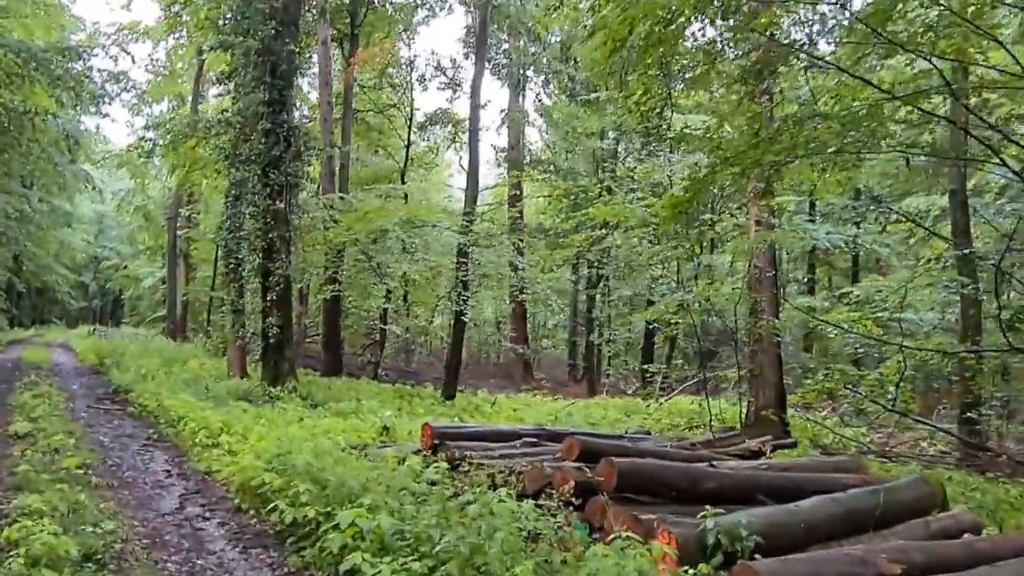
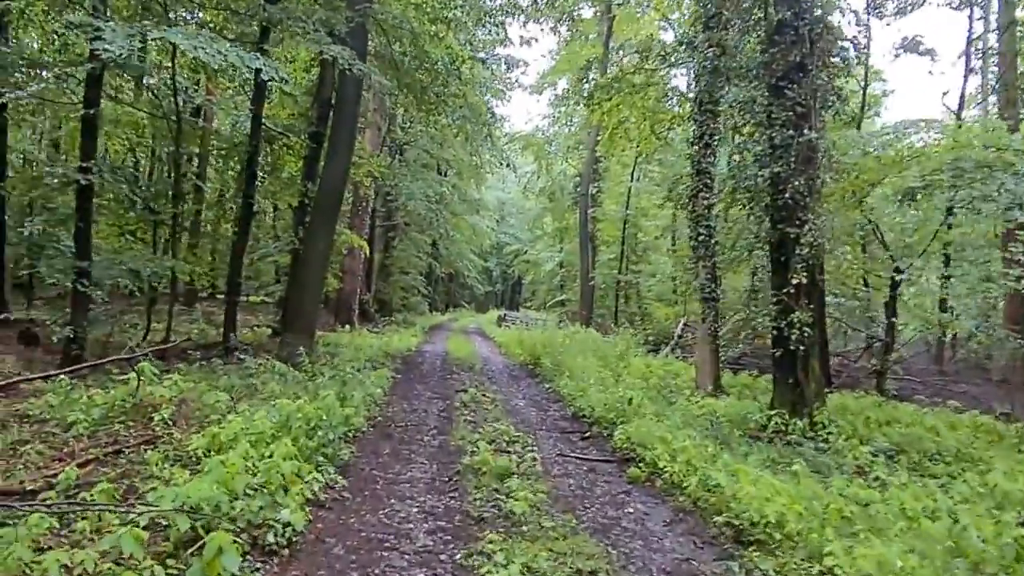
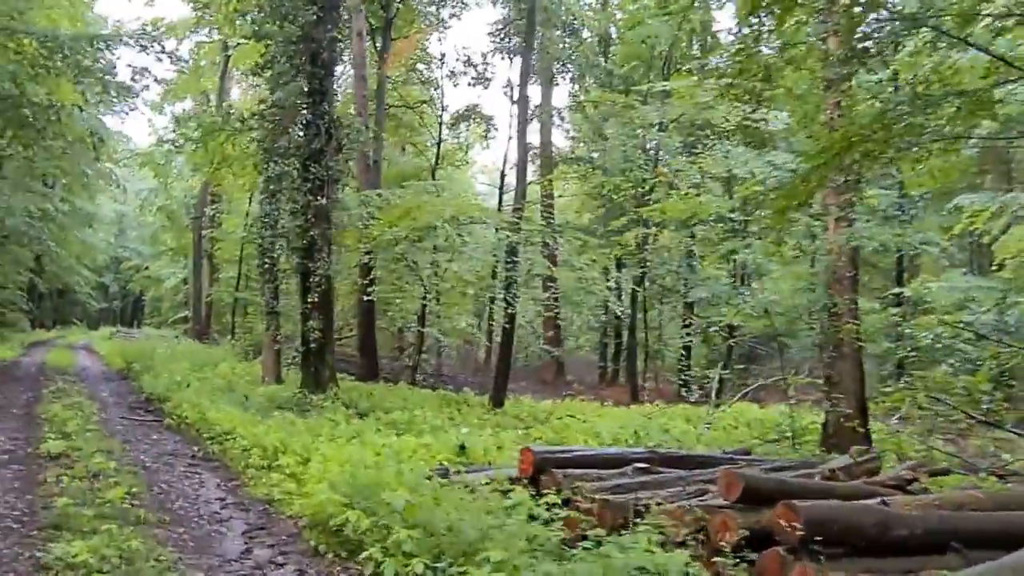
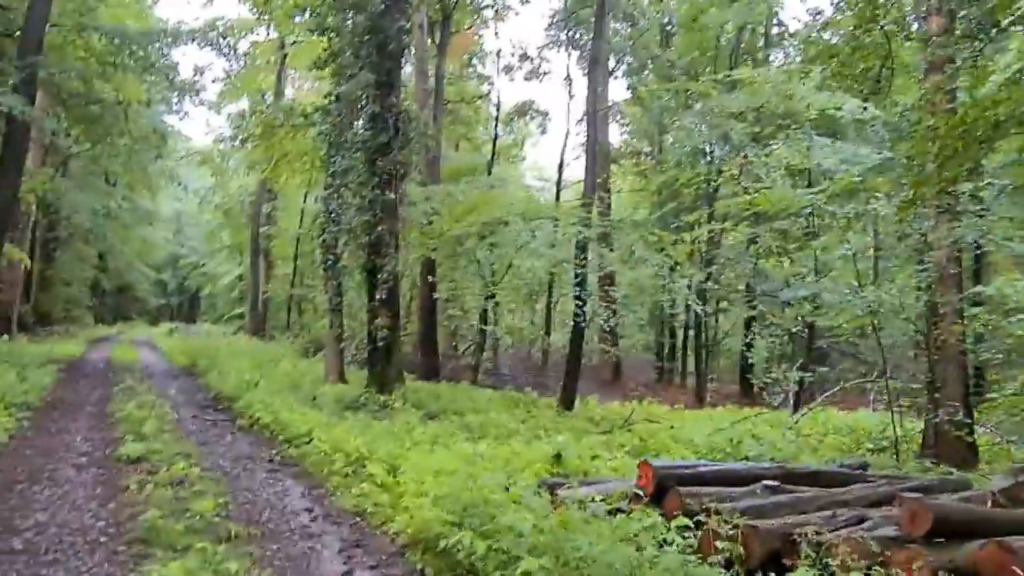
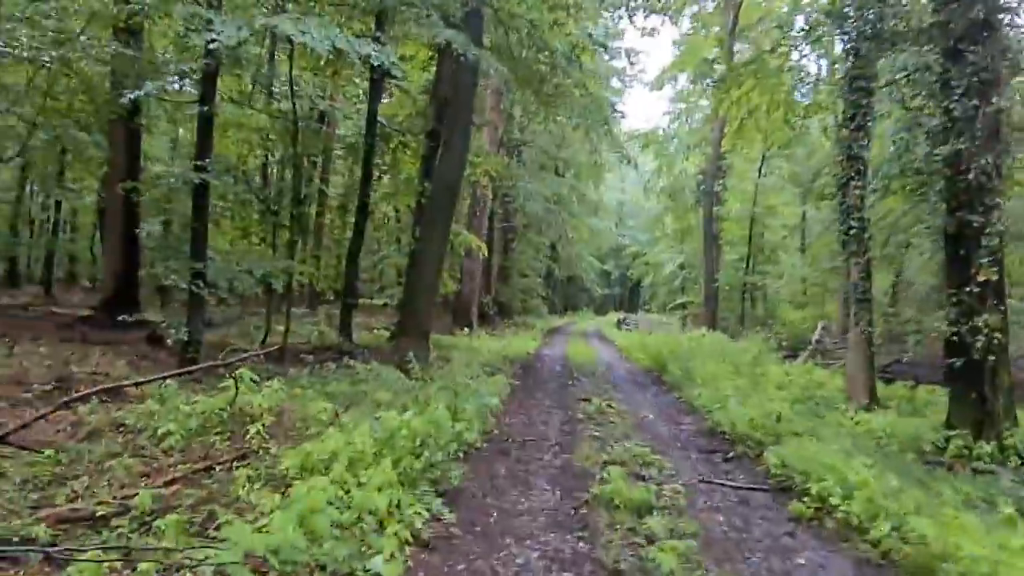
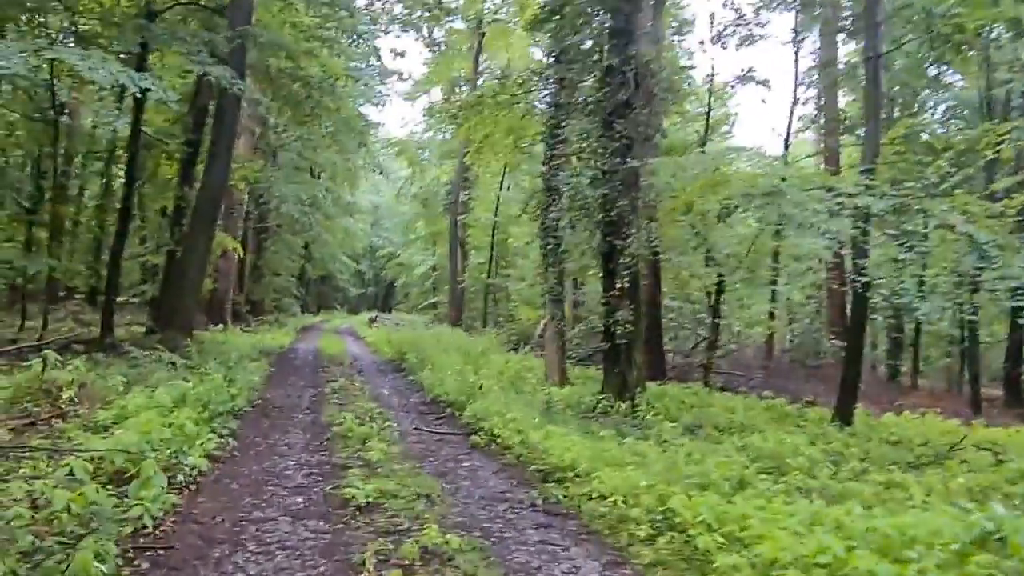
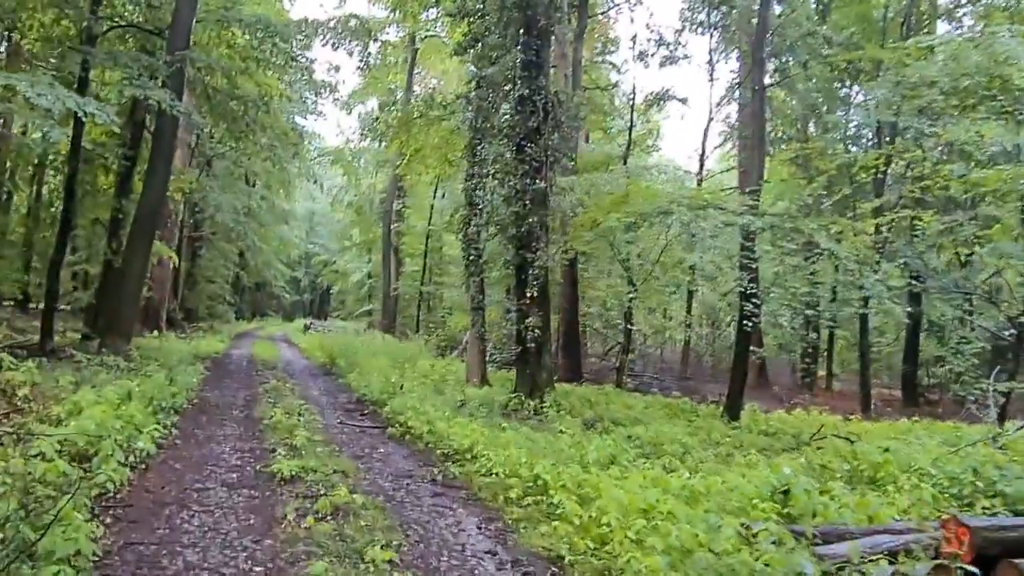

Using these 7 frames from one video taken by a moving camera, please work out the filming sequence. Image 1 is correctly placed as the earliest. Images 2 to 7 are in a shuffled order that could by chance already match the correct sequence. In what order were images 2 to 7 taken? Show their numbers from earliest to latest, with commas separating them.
3, 4, 7, 6, 2, 5
